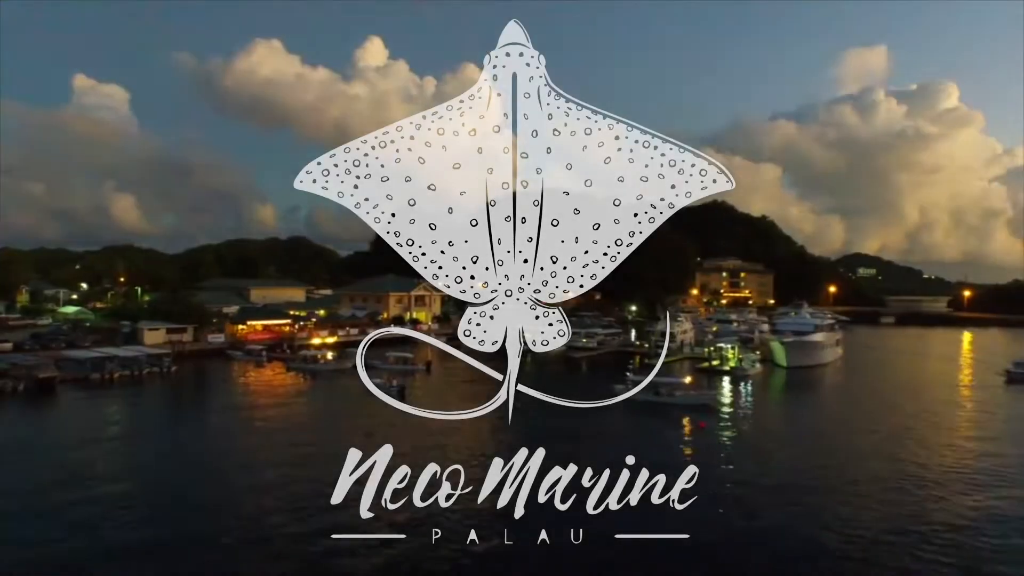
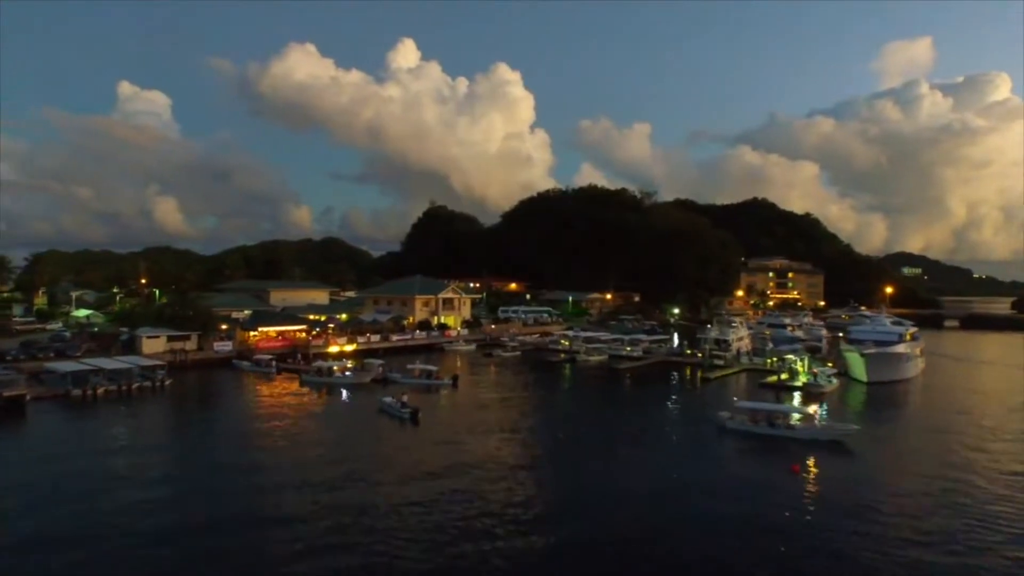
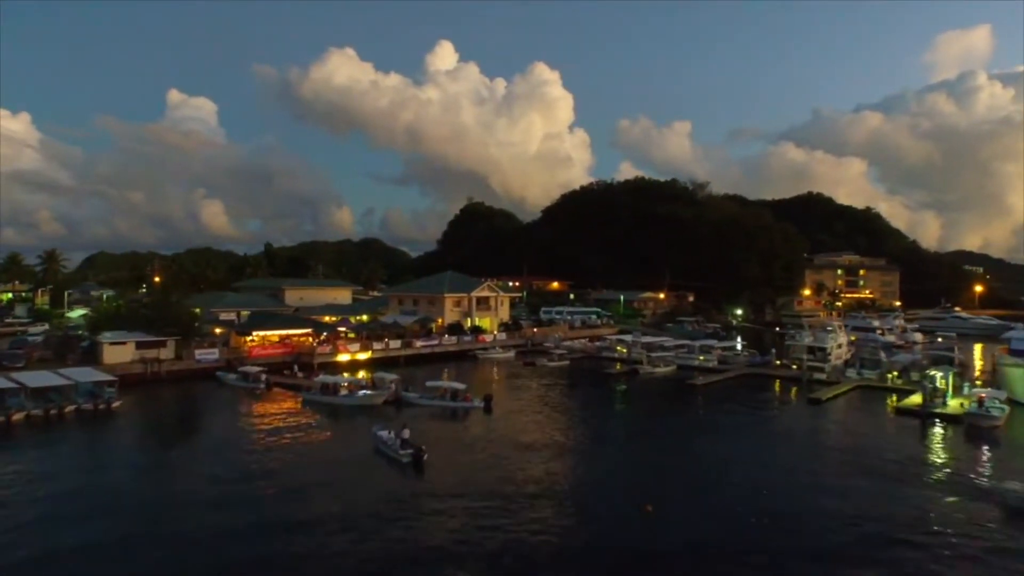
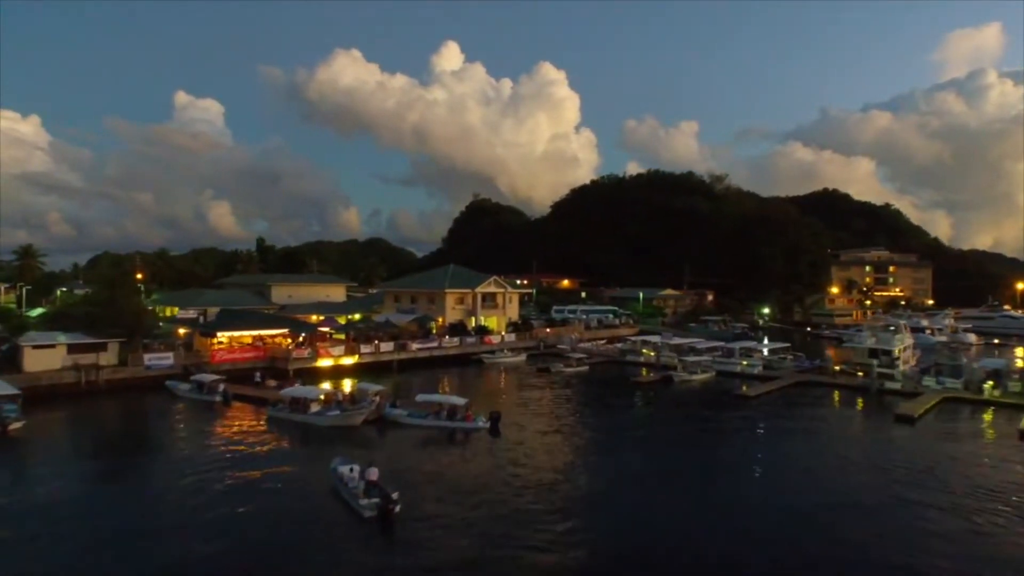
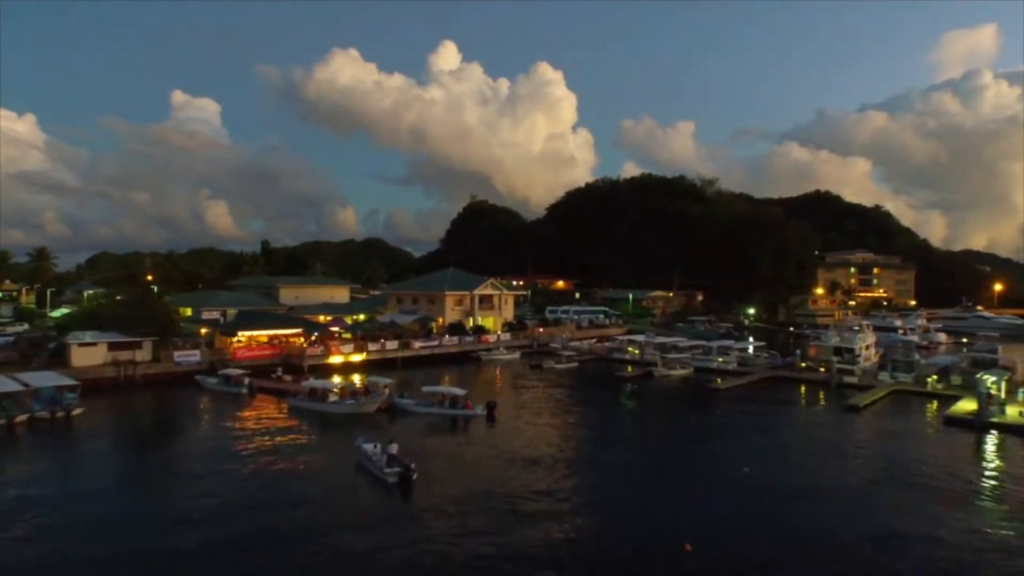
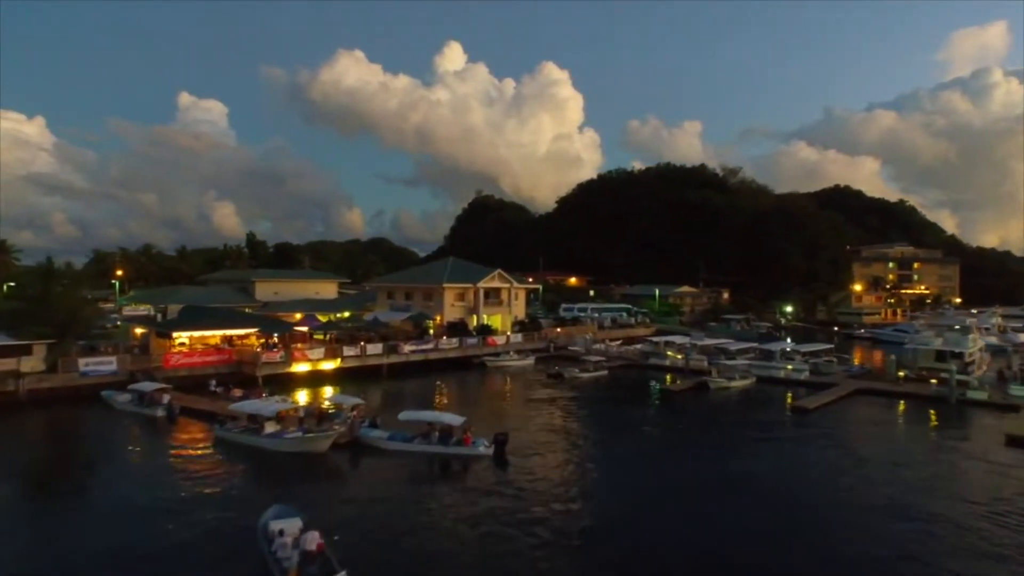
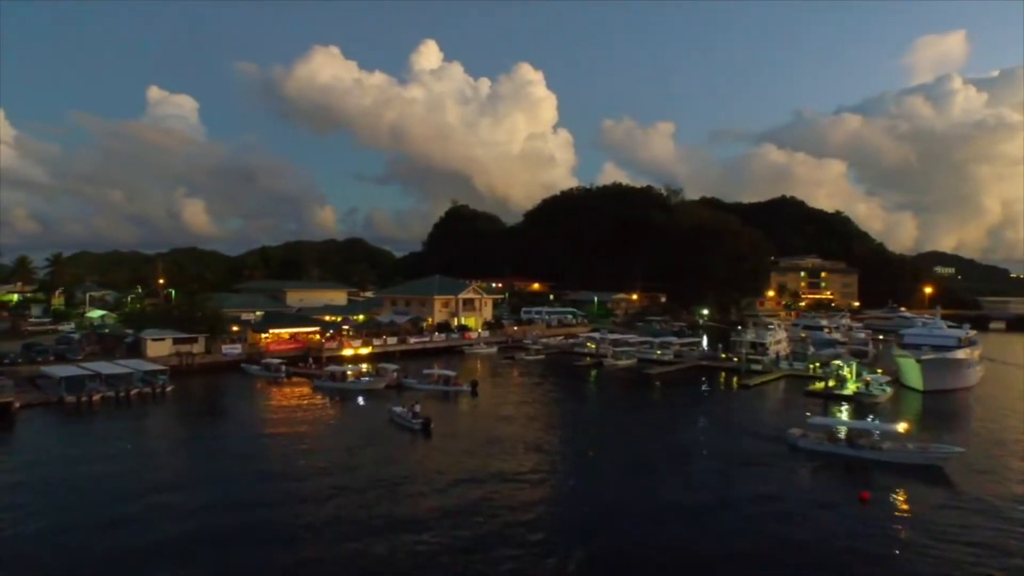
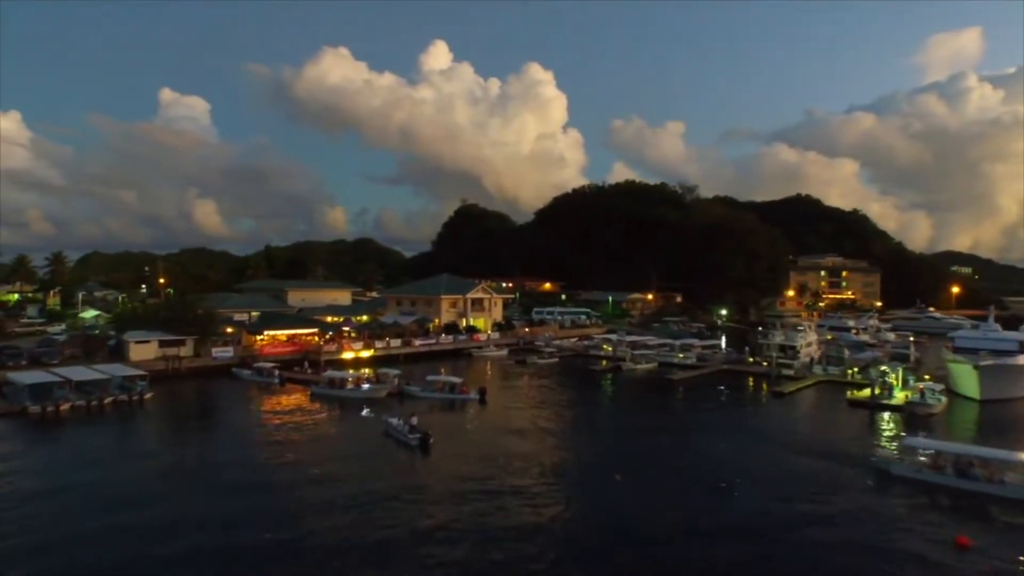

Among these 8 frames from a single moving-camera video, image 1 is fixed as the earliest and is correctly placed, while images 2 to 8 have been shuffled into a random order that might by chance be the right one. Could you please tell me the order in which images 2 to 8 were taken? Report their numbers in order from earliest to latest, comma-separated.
2, 7, 8, 3, 5, 4, 6
